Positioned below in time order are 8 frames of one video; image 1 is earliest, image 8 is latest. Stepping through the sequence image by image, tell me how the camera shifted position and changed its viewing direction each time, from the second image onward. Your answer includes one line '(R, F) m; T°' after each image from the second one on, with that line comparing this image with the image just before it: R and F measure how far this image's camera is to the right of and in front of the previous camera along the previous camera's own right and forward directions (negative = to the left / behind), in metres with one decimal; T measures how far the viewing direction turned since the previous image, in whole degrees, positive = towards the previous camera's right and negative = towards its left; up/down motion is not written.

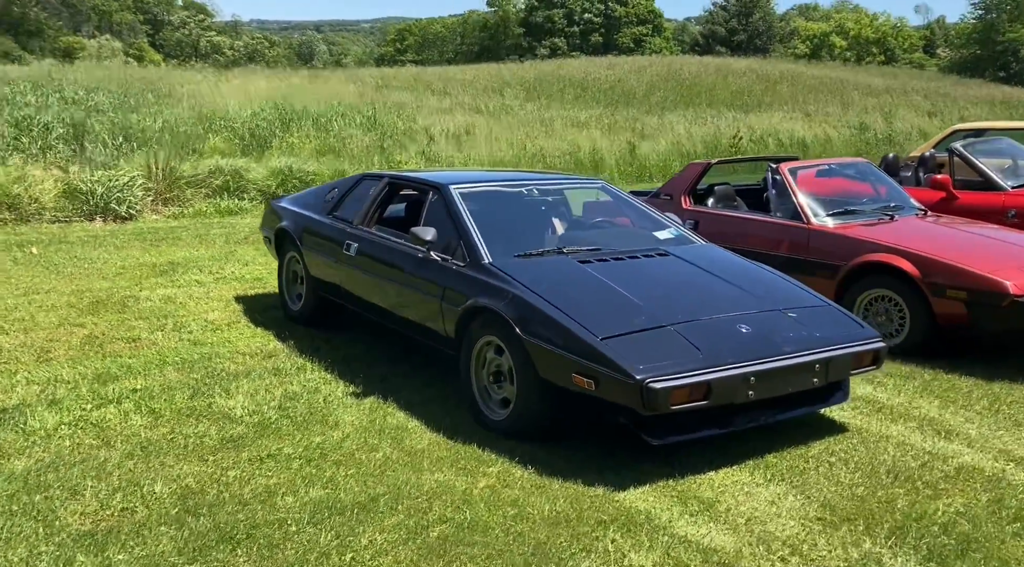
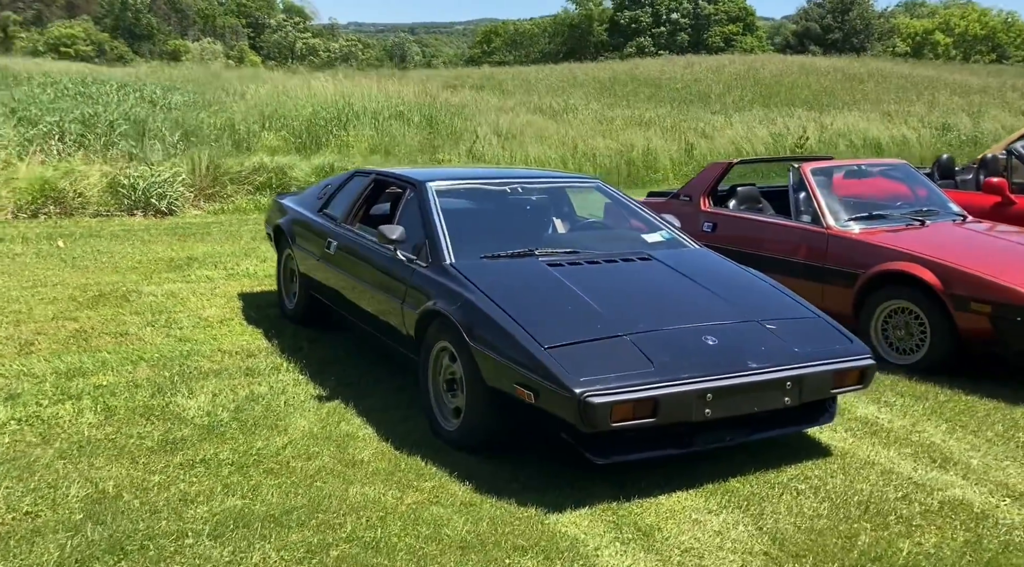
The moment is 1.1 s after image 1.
(+0.5, +0.2) m; -5°
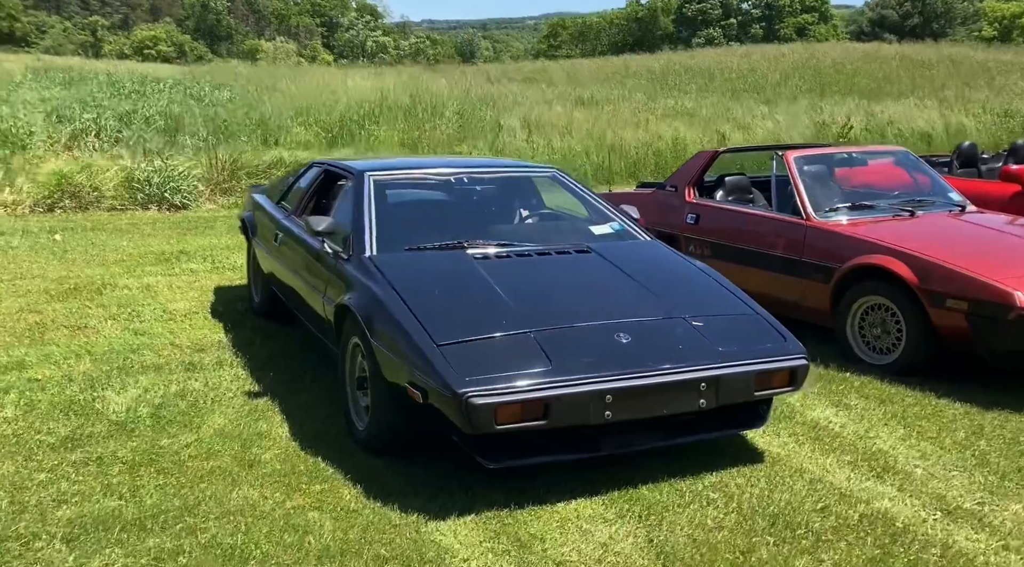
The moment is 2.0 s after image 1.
(+0.6, +0.2) m; -4°
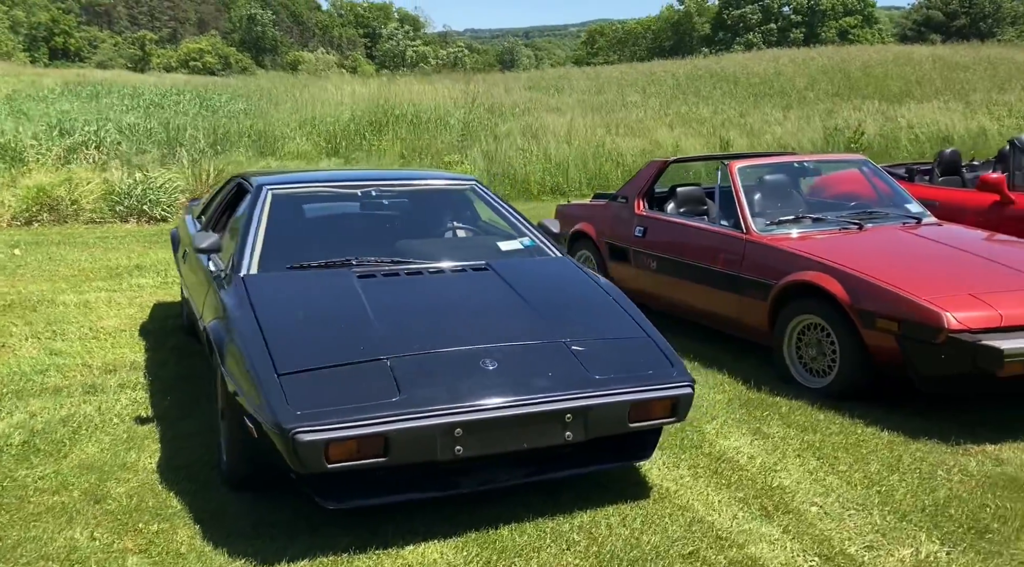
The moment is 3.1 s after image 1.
(+0.6, +0.2) m; -2°
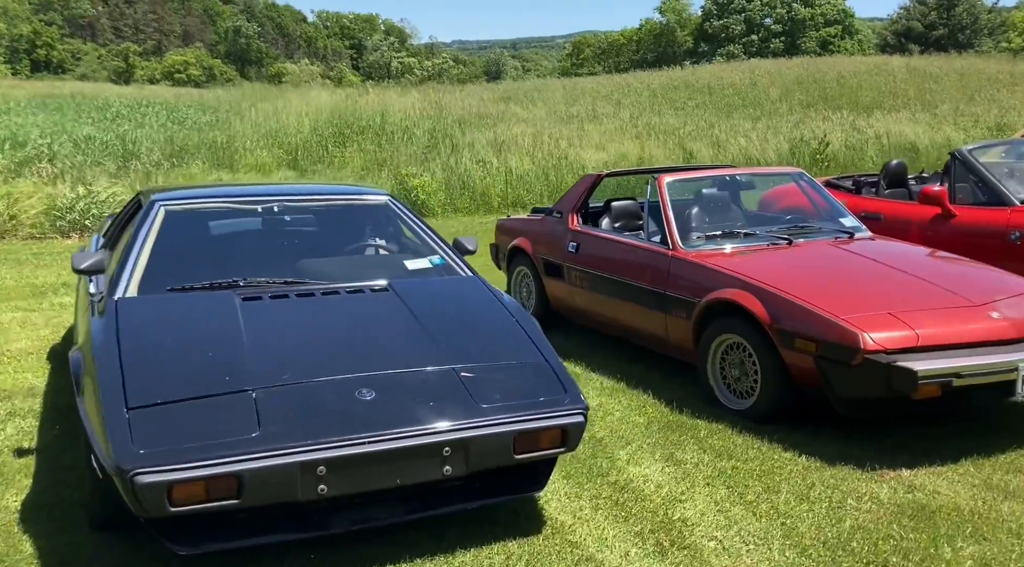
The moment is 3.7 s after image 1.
(+0.4, +0.2) m; +1°
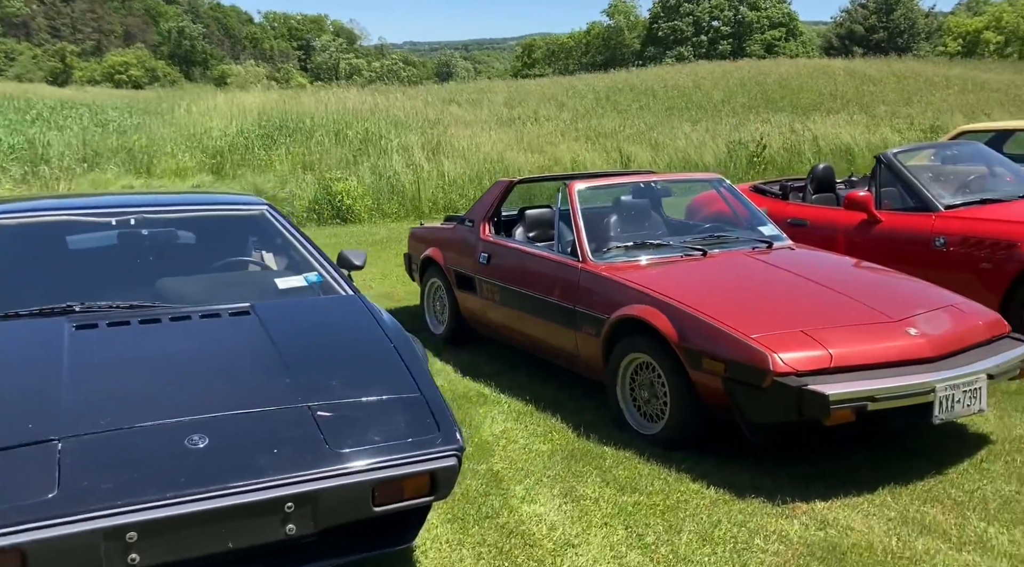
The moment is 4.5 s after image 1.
(+0.3, +0.3) m; +4°
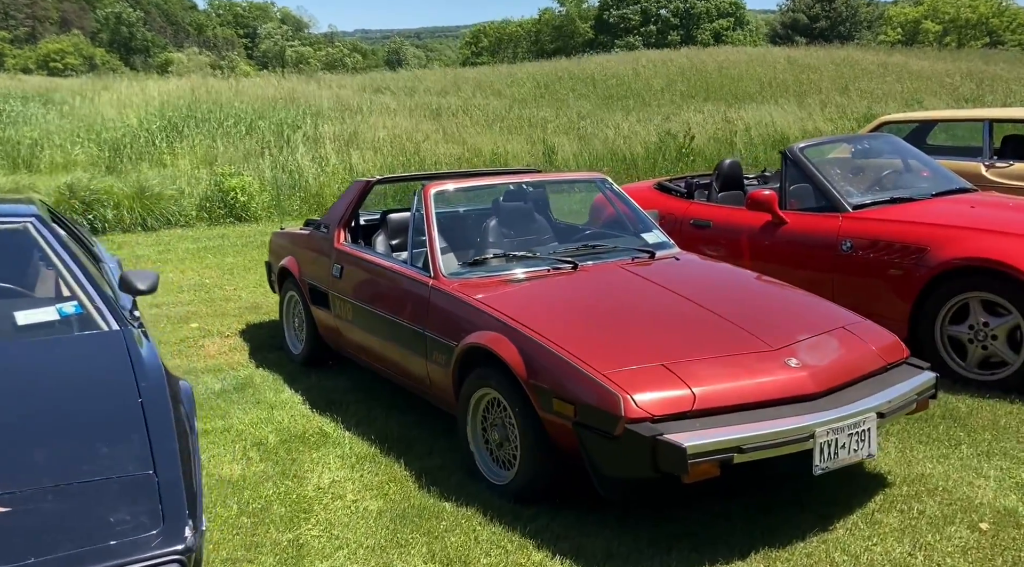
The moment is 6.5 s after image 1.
(+0.5, +0.6) m; +3°
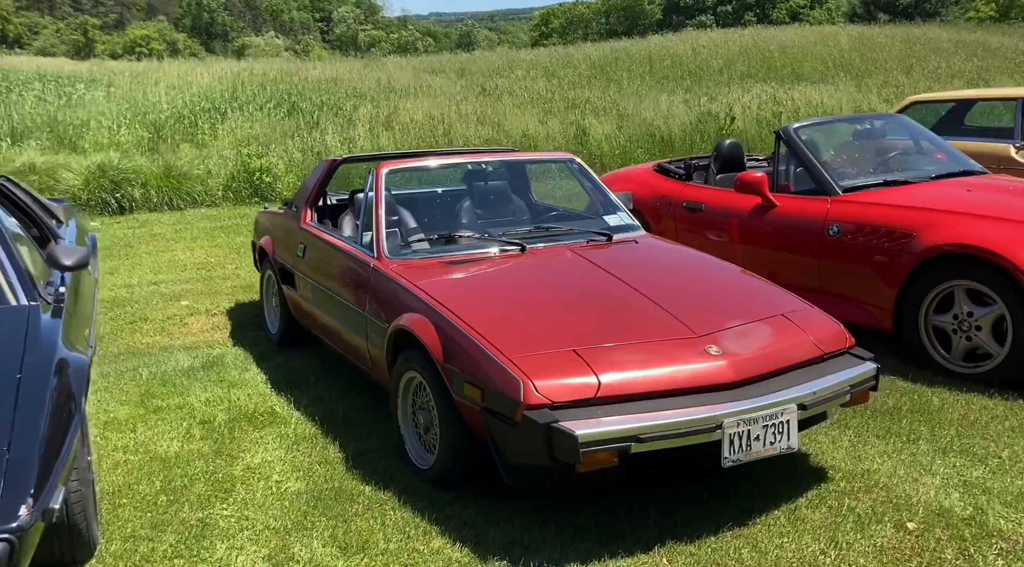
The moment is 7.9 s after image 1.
(+0.6, +0.1) m; -4°
